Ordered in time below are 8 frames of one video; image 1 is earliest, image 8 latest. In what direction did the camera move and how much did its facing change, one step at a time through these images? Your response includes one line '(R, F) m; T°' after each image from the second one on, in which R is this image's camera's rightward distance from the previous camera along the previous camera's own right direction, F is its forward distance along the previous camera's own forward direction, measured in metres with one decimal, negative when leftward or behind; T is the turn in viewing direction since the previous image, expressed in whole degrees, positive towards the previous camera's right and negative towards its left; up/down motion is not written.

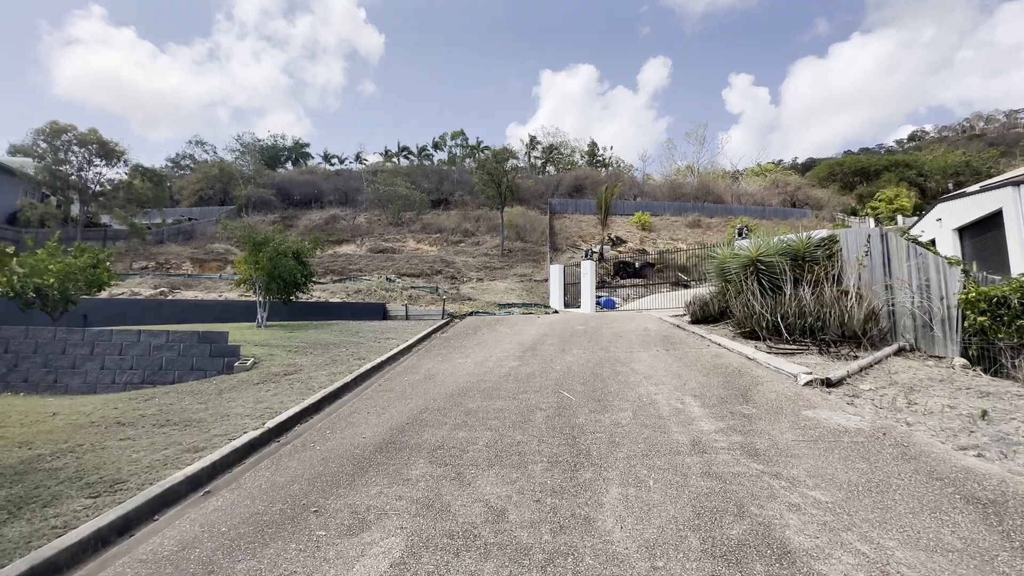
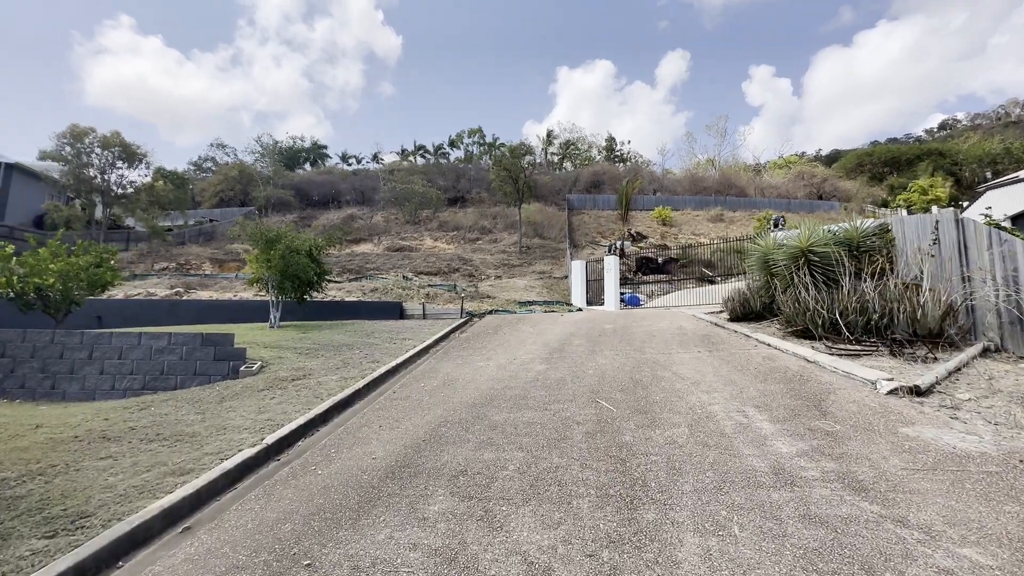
(-0.1, +0.7) m; -2°
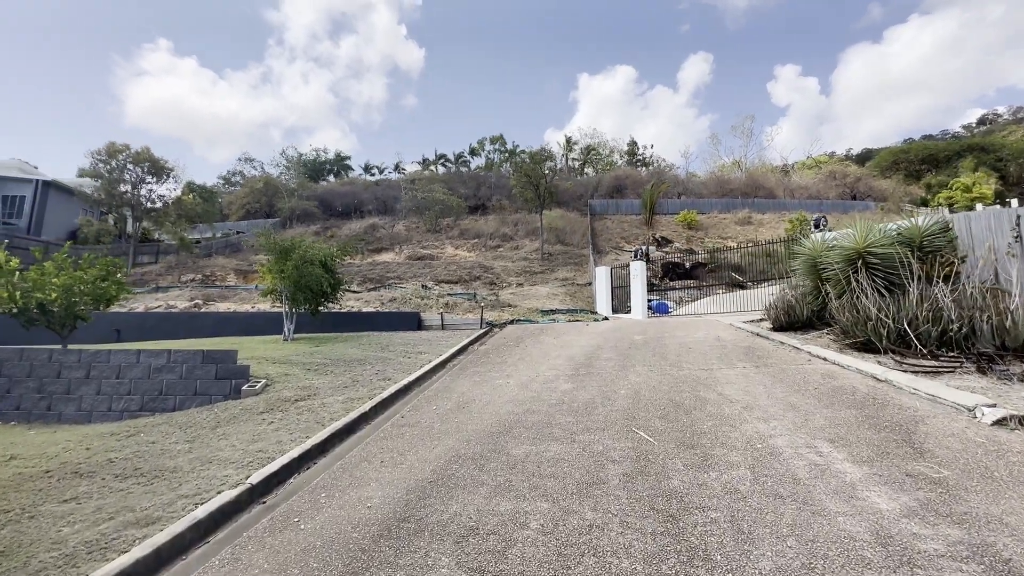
(0.0, +0.6) m; -3°
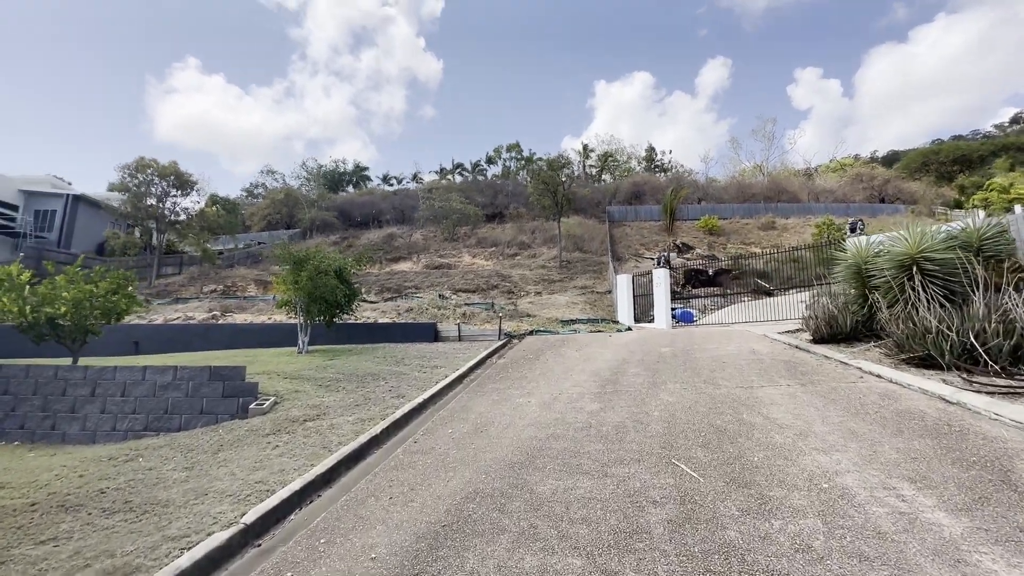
(0.0, +0.4) m; -2°
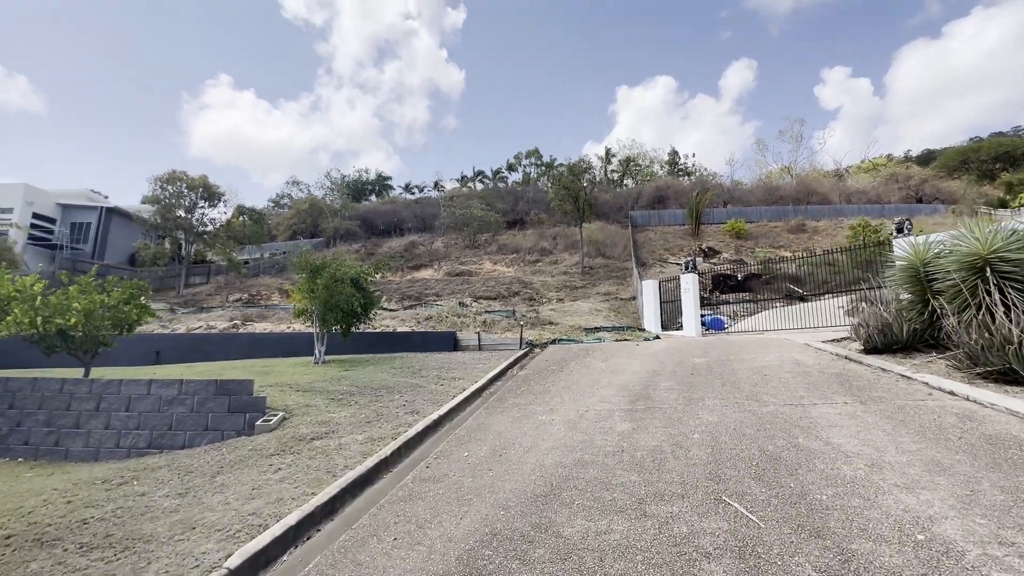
(0.0, +0.5) m; -3°
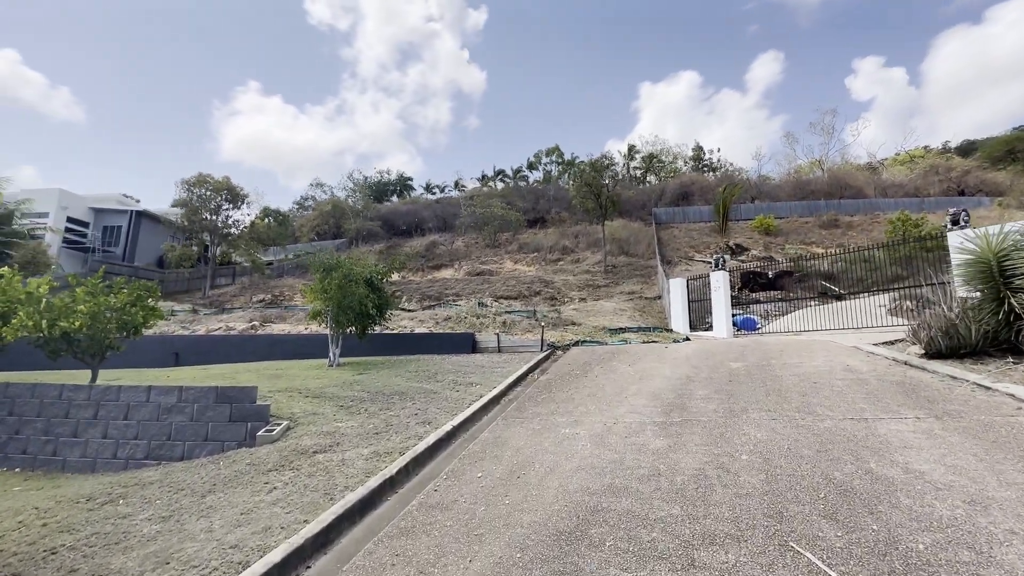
(0.0, +0.5) m; -3°
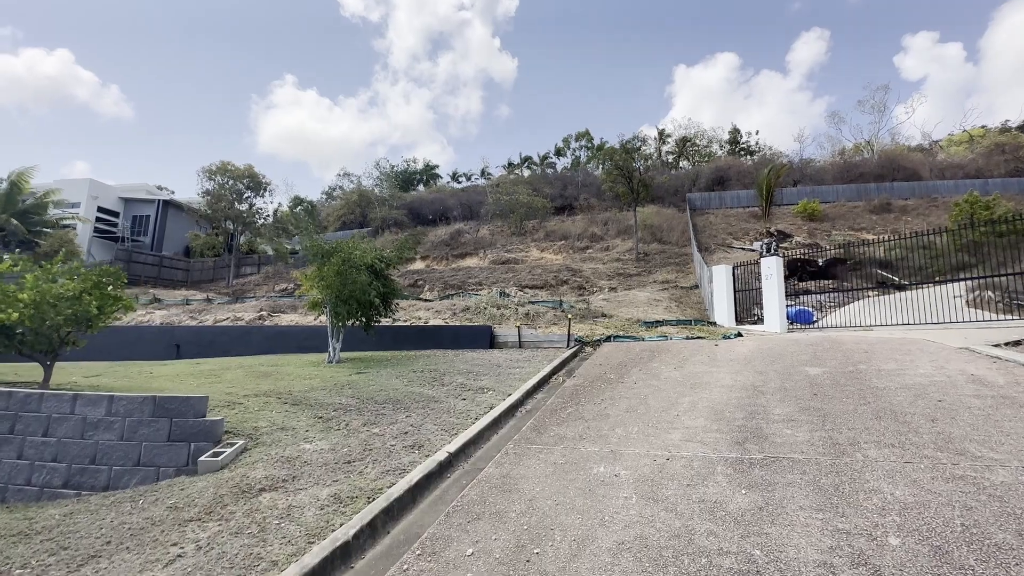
(+0.1, +1.4) m; -3°
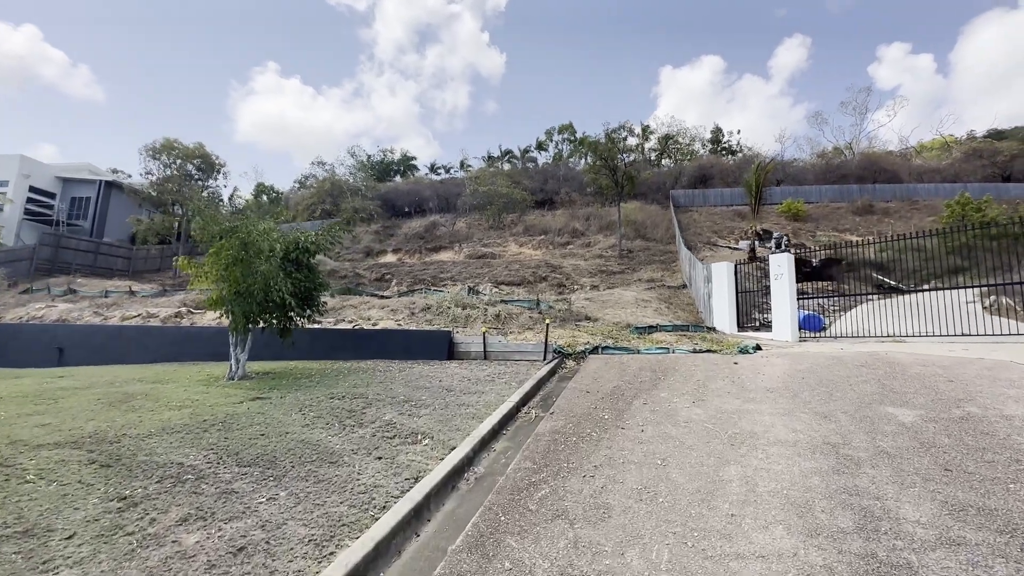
(+0.3, +2.2) m; +2°
